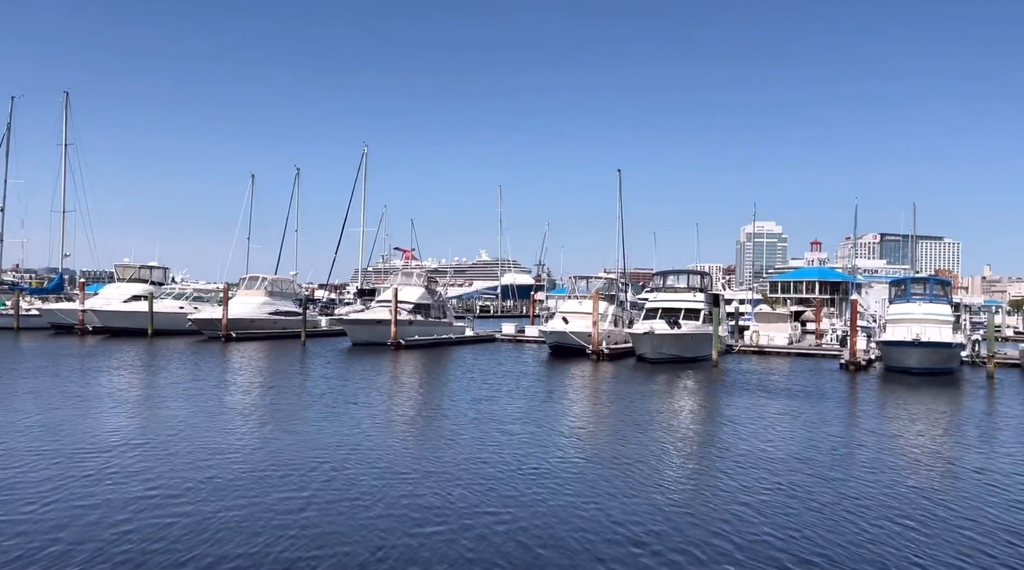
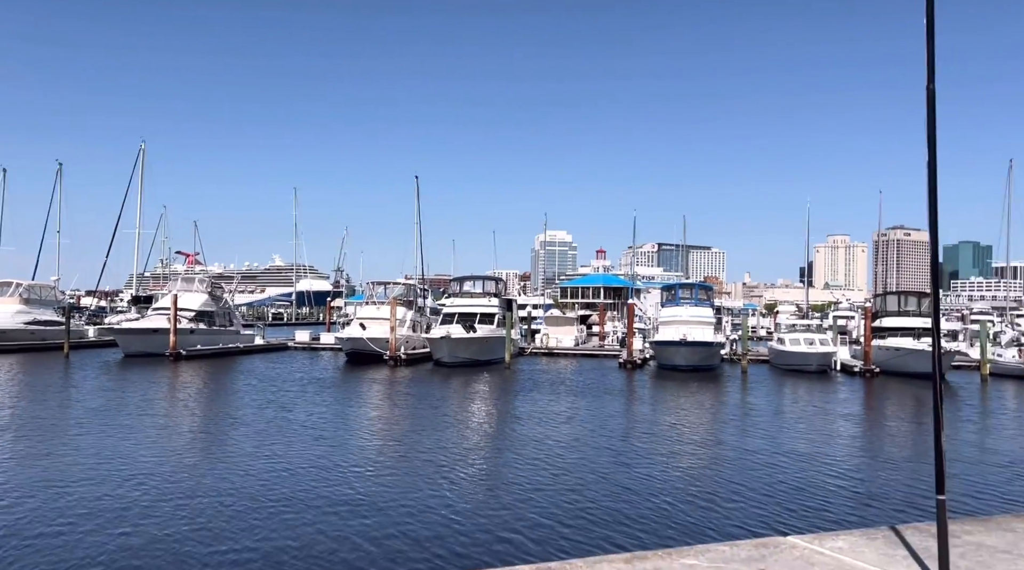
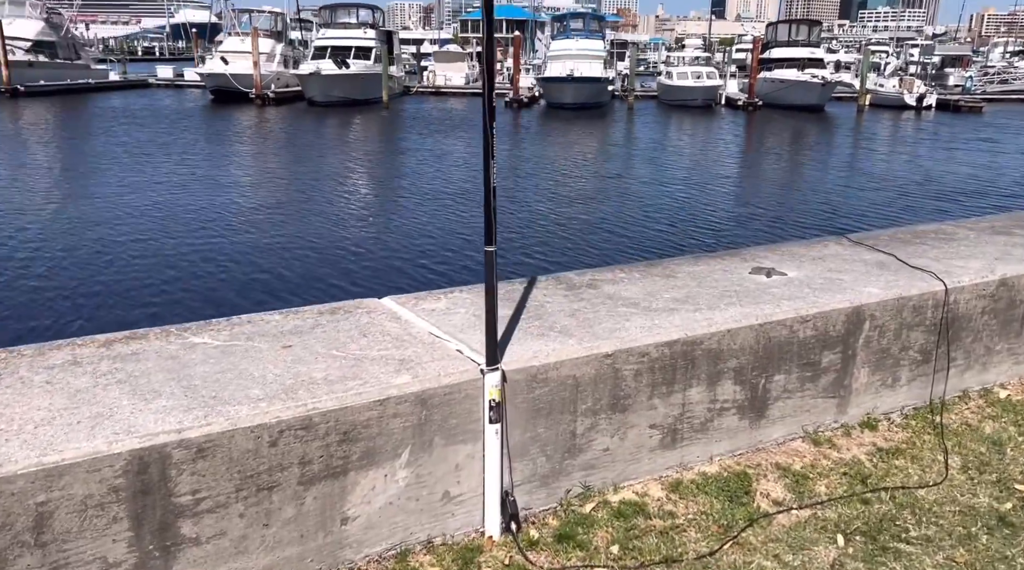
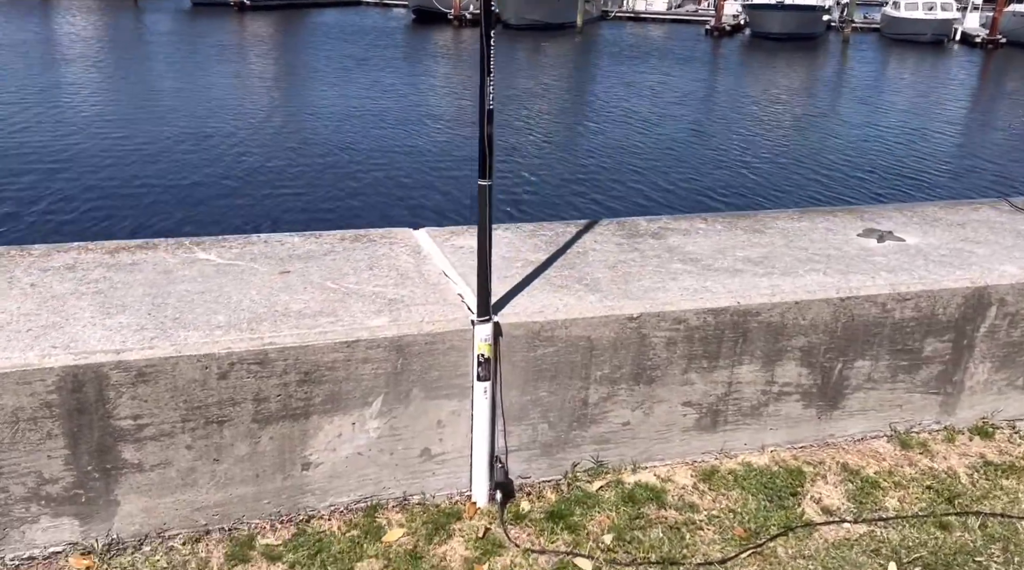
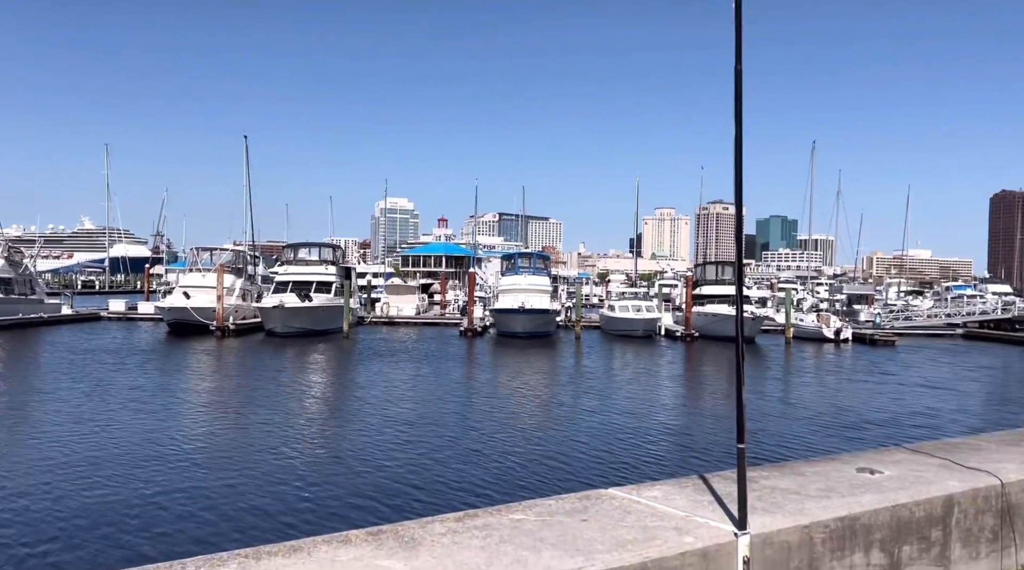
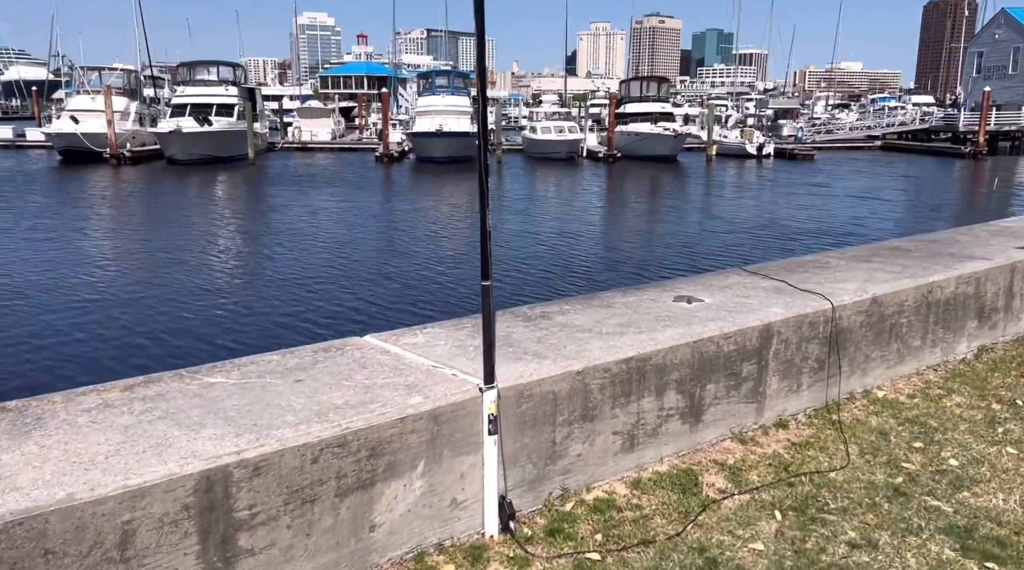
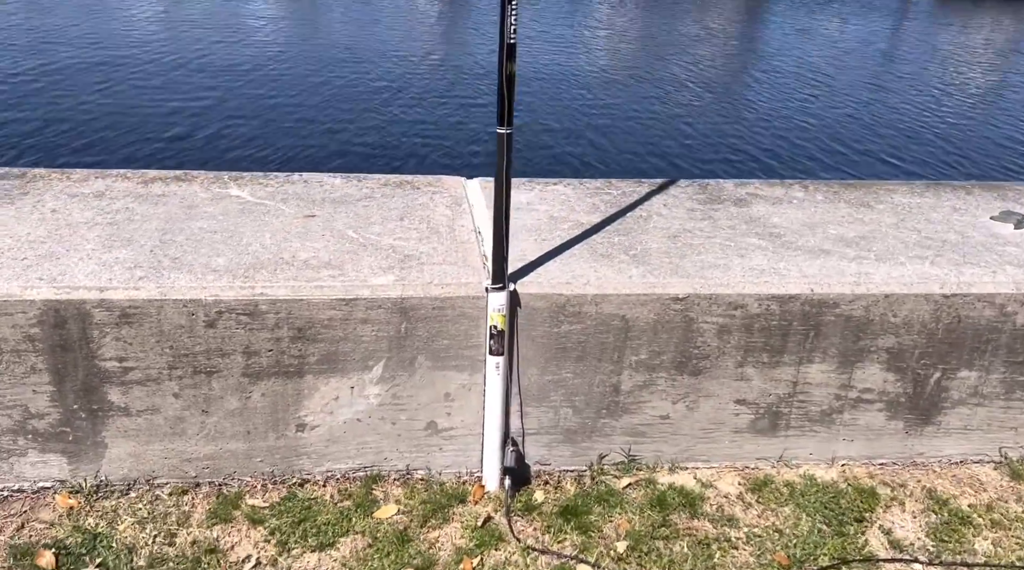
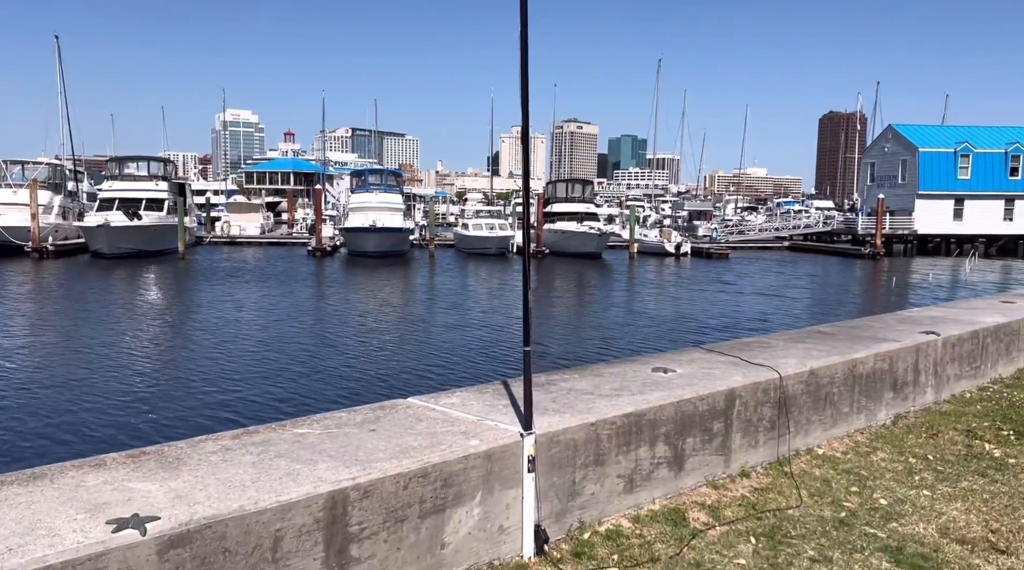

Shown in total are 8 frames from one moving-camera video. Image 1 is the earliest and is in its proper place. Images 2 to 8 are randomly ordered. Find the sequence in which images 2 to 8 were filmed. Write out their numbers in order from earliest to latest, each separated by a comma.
2, 5, 8, 6, 3, 4, 7
